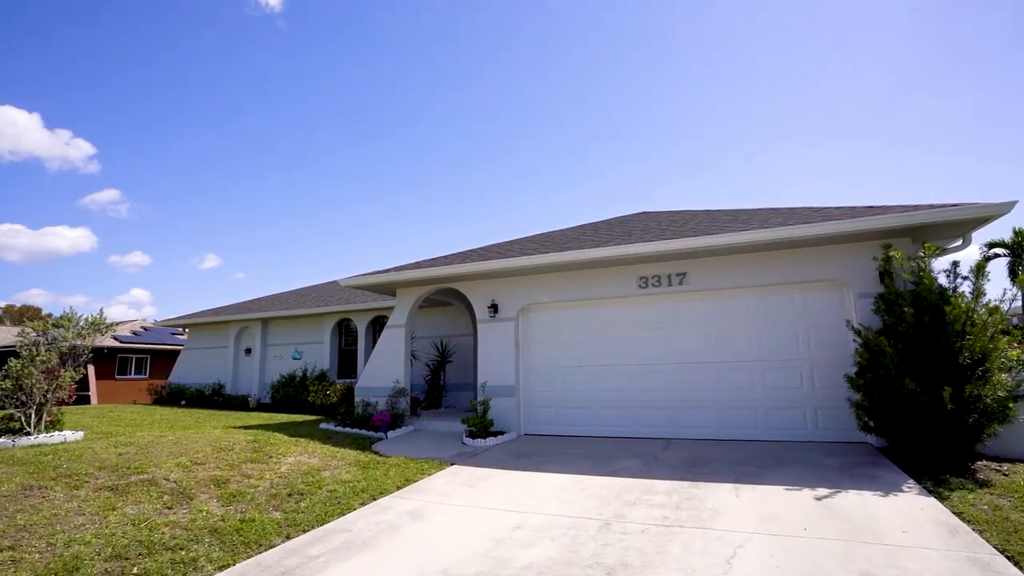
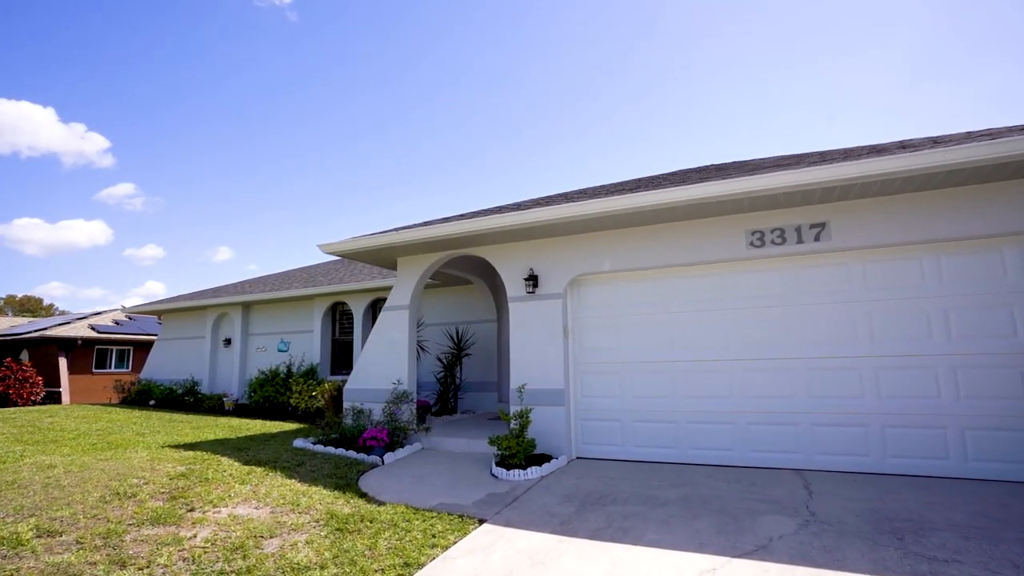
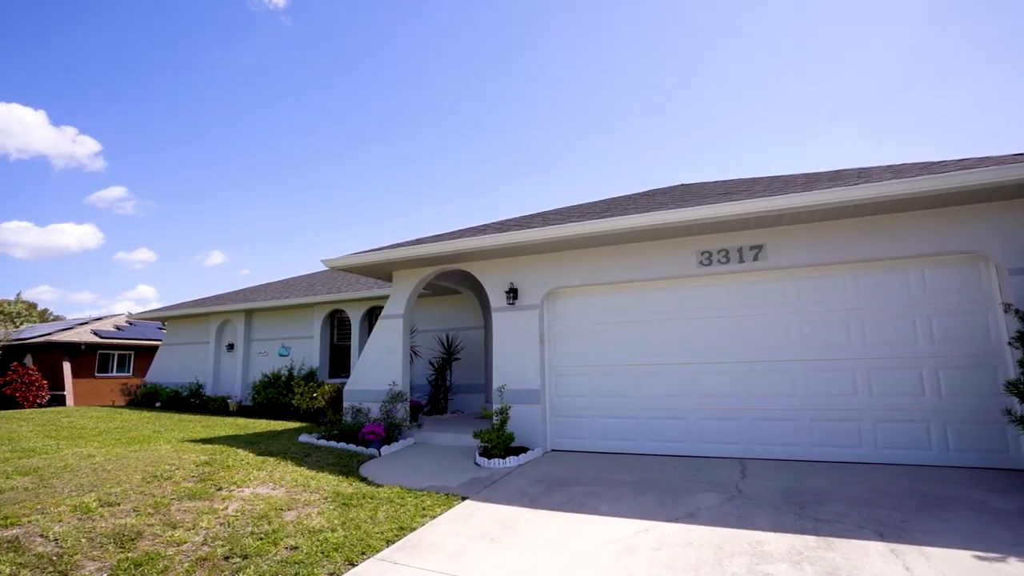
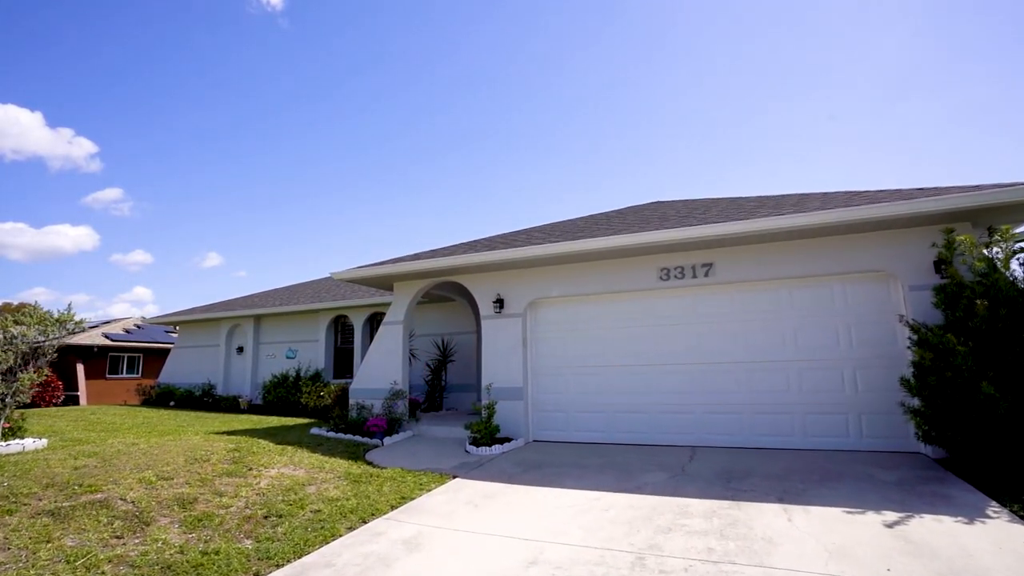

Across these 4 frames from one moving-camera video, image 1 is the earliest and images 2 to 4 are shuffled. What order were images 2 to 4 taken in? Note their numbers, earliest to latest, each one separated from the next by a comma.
4, 3, 2
